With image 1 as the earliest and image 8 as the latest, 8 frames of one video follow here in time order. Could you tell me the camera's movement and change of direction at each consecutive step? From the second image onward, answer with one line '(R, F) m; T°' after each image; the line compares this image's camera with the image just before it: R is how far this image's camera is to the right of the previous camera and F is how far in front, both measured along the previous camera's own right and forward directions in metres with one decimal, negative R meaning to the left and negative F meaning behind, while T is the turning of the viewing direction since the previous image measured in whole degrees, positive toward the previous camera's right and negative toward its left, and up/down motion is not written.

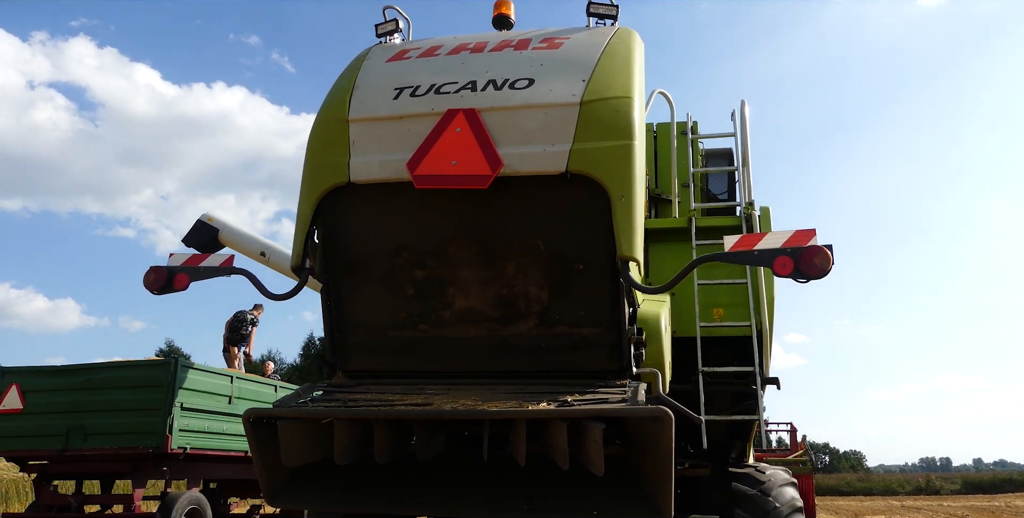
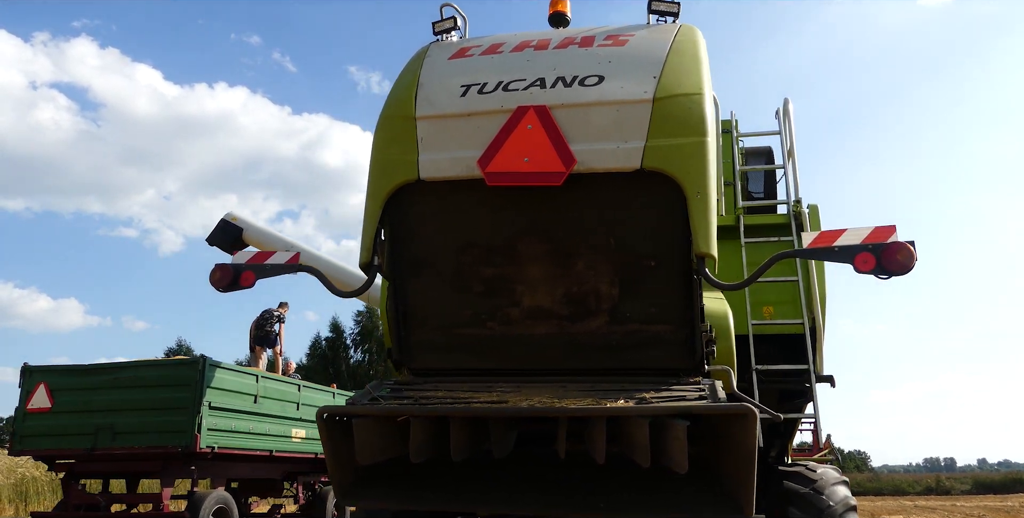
(-0.4, 0.0) m; 0°
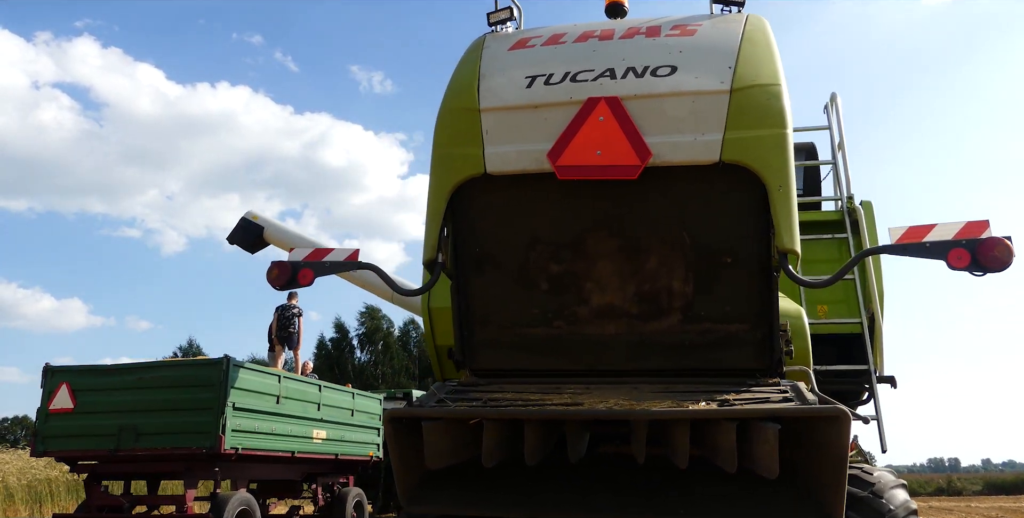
(-0.3, +0.1) m; 0°
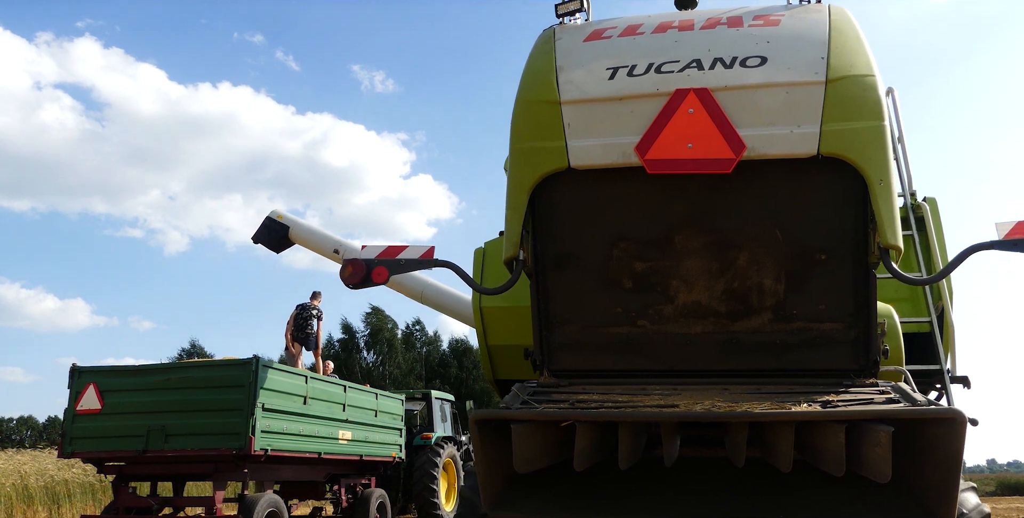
(-0.4, +0.1) m; 0°
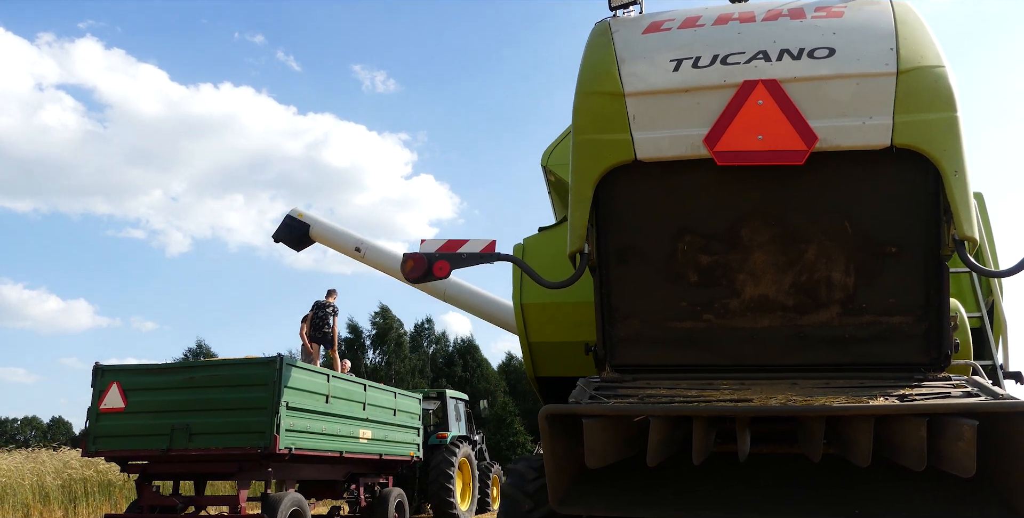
(-0.3, 0.0) m; 0°
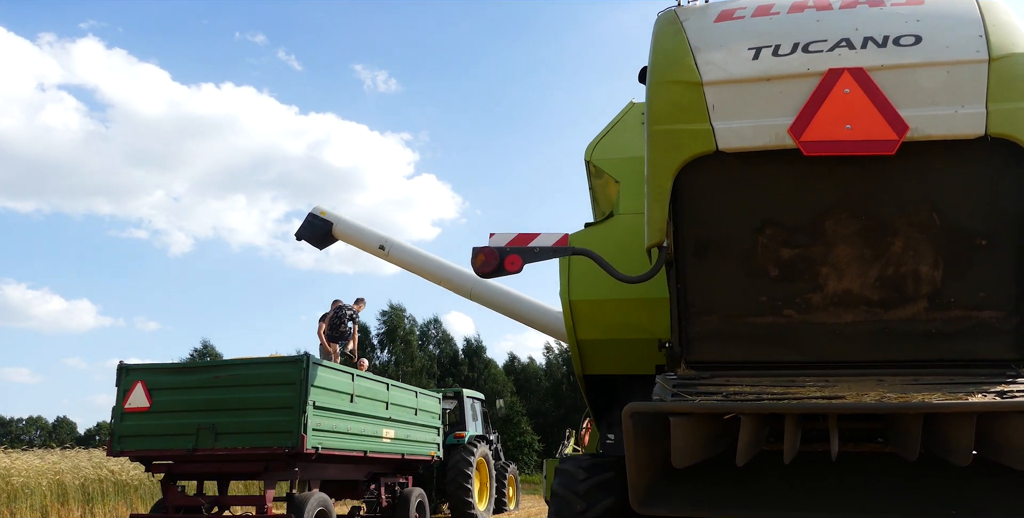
(-0.4, +0.1) m; 0°
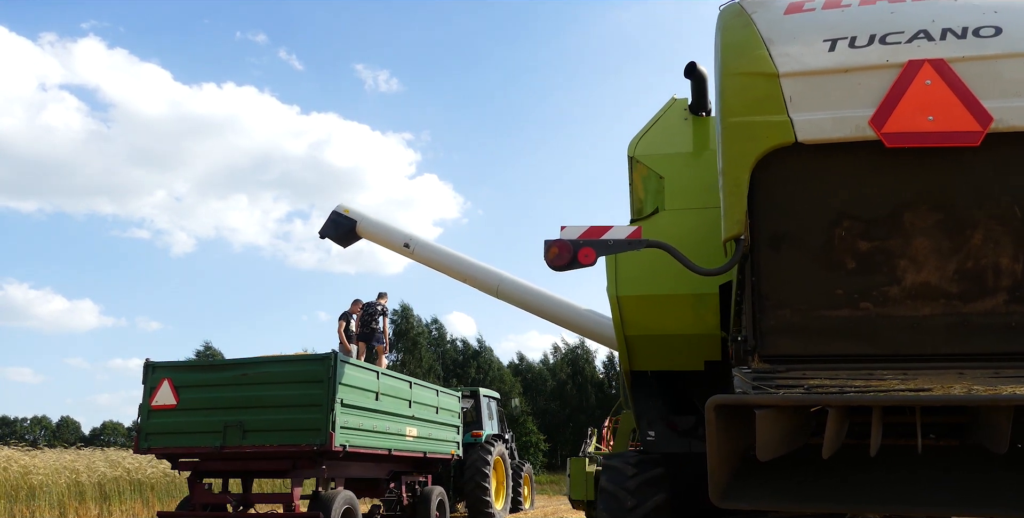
(-0.4, 0.0) m; 0°
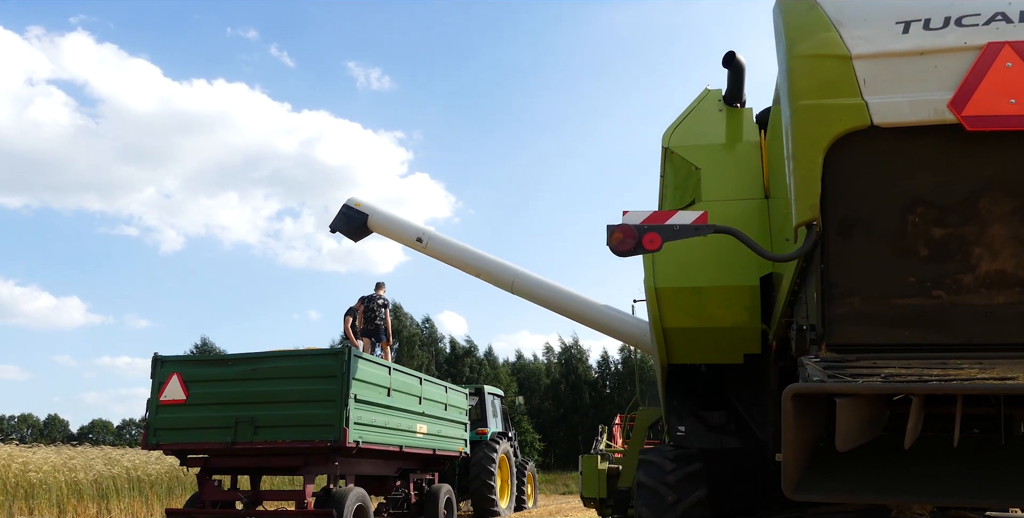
(-0.3, +0.1) m; +1°
